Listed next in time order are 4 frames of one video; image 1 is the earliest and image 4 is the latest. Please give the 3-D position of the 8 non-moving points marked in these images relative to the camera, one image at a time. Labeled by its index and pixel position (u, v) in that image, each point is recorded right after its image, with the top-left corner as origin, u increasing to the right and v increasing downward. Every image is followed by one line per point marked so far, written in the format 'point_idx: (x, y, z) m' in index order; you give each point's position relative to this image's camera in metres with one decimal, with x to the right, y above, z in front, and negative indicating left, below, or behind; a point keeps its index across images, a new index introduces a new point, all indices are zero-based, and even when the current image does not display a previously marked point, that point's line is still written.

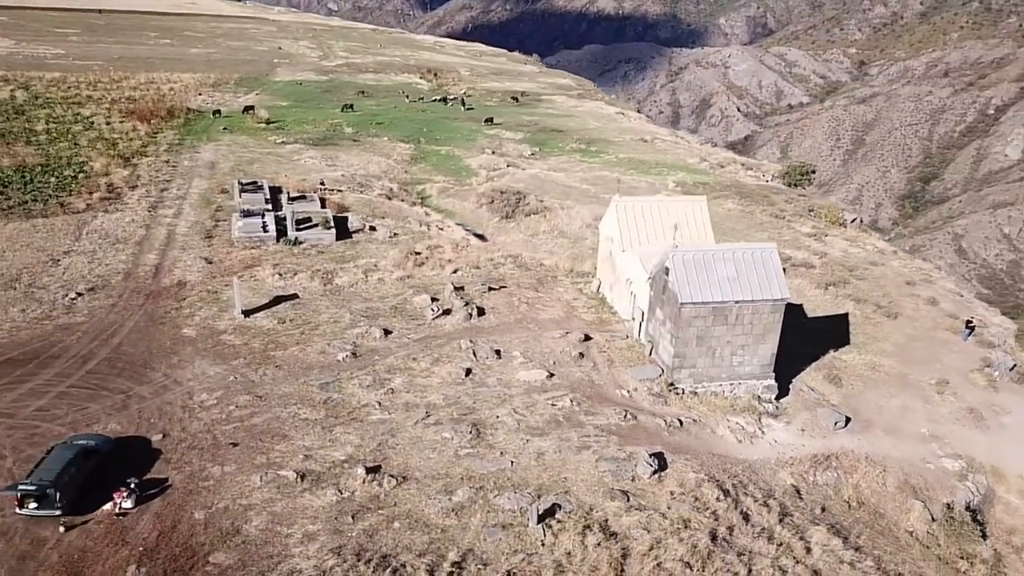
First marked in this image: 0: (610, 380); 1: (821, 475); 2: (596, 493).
0: (+2.7, -2.4, +19.7) m
1: (+7.6, -4.6, +18.2) m
2: (+1.8, -4.2, +15.2) m
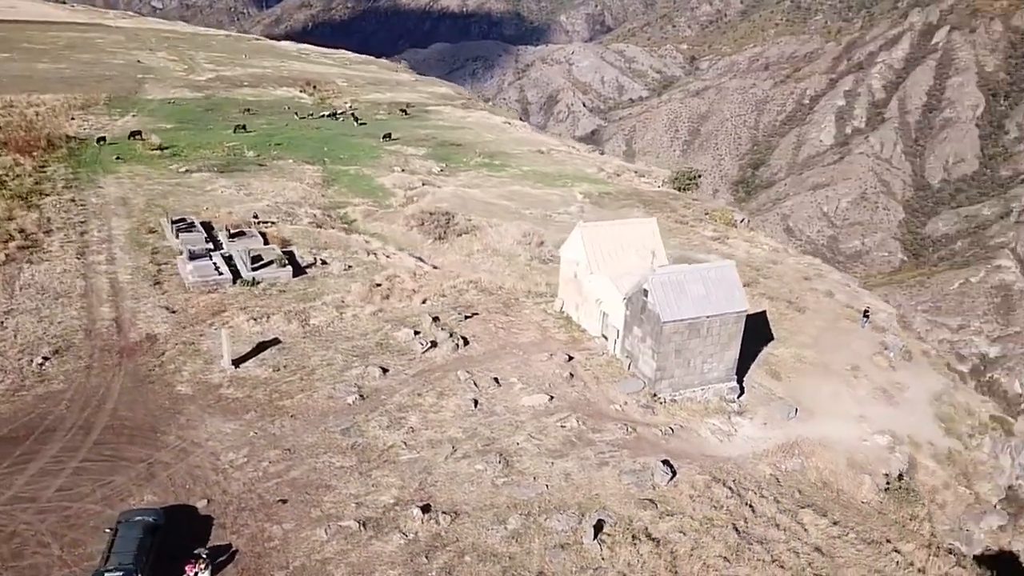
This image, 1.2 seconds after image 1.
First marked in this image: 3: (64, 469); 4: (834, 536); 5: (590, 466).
0: (+2.6, -3.1, +21.4) m
1: (+7.9, -4.9, +20.9) m
2: (+2.7, -4.9, +16.9) m
3: (-9.9, -4.0, +16.4) m
4: (+7.6, -5.8, +17.5) m
5: (+1.9, -4.4, +18.1) m
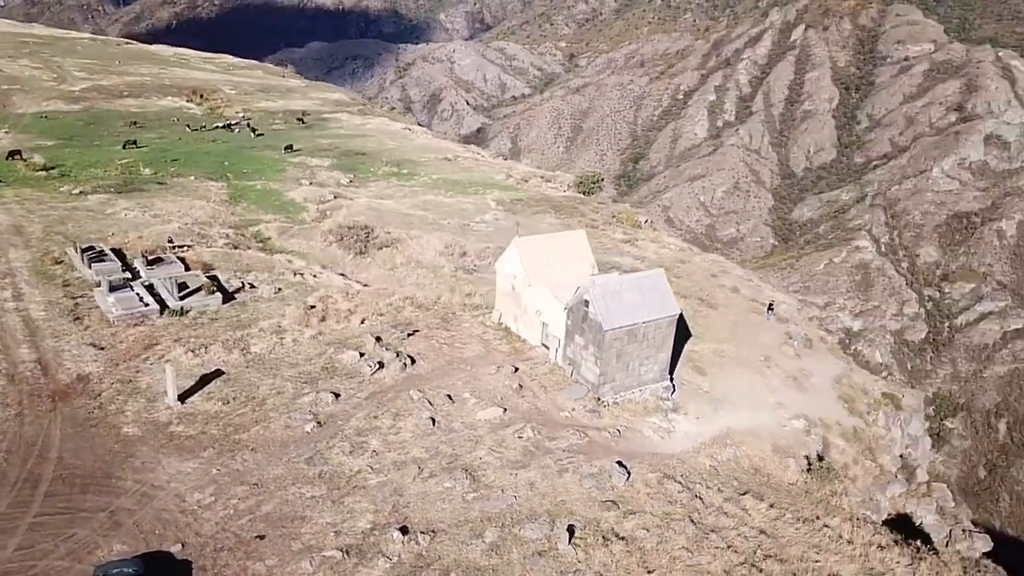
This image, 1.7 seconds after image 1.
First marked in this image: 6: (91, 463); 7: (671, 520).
0: (+1.2, -3.5, +22.4) m
1: (+6.6, -5.0, +22.7) m
2: (+2.0, -5.3, +17.9) m
3: (-10.4, -5.0, +15.7) m
4: (+6.8, -6.0, +19.2) m
5: (+1.0, -4.8, +19.0) m
6: (-10.1, -4.2, +17.8) m
7: (+3.8, -5.6, +17.8) m
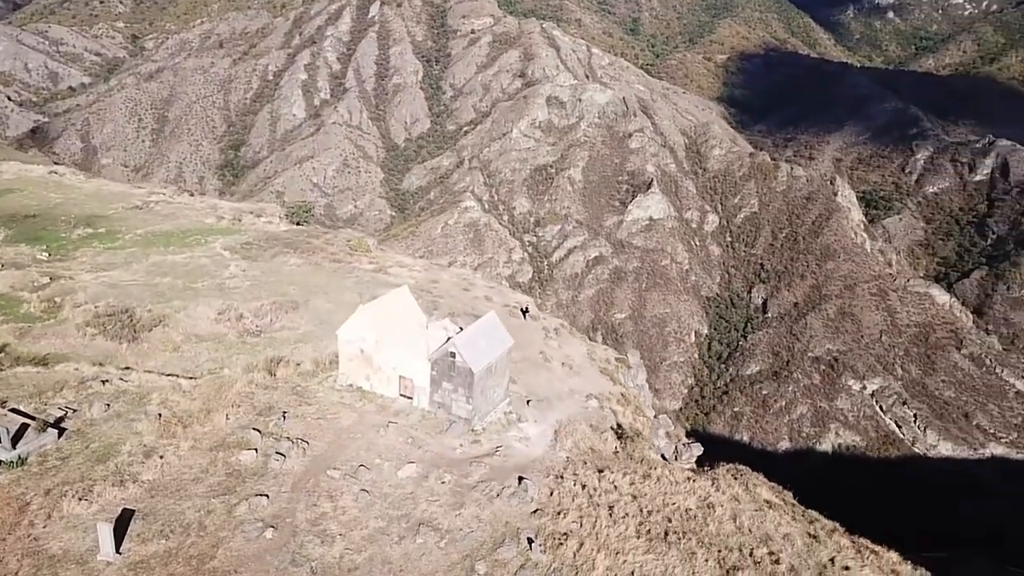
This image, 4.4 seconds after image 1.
0: (-2.5, -5.7, +26.6) m
1: (+2.3, -6.2, +29.4) m
2: (+0.6, -7.2, +23.1) m
3: (-9.2, -9.2, +15.3) m
4: (+4.3, -6.9, +26.5) m
5: (-0.8, -6.9, +23.6) m
6: (-10.0, -8.4, +17.3) m
7: (+2.3, -7.1, +23.9) m
